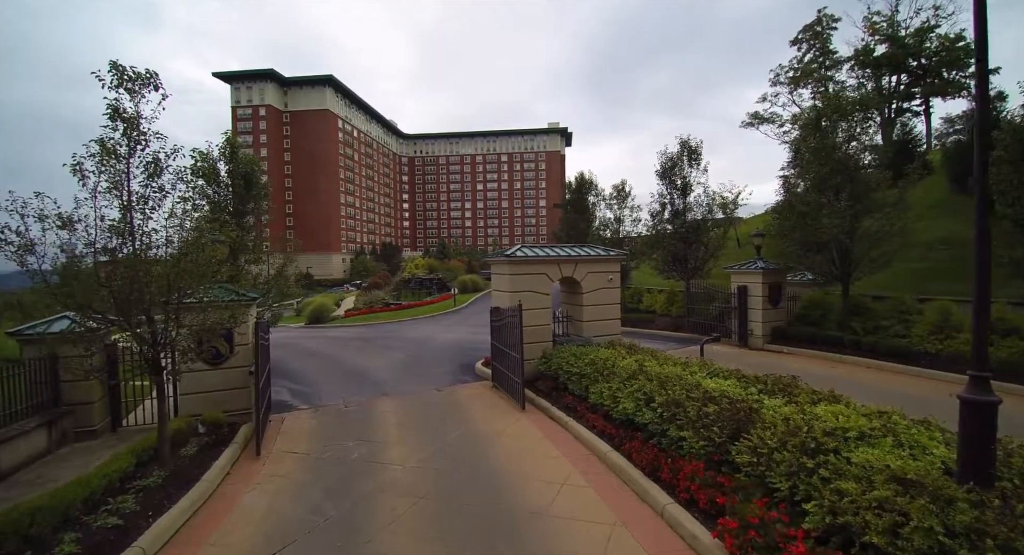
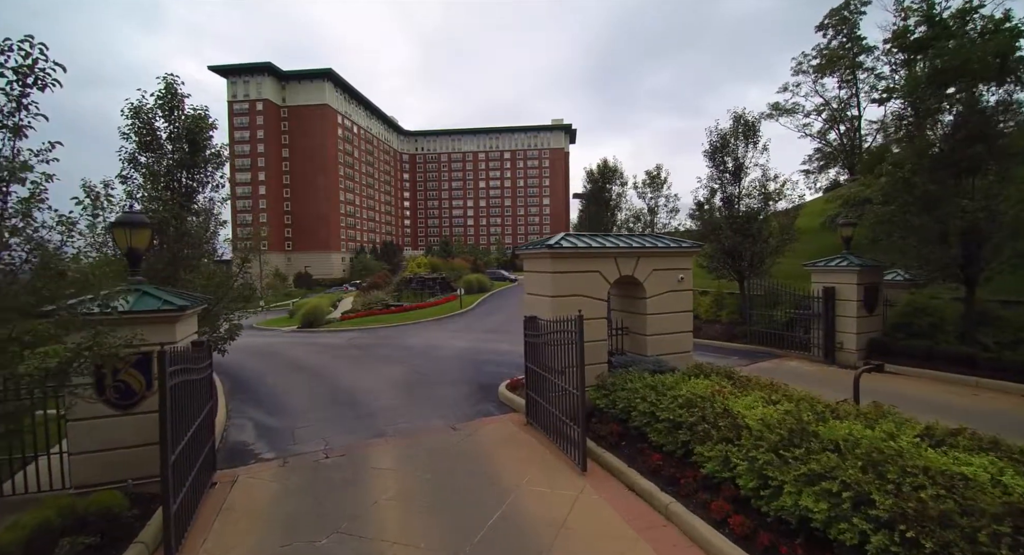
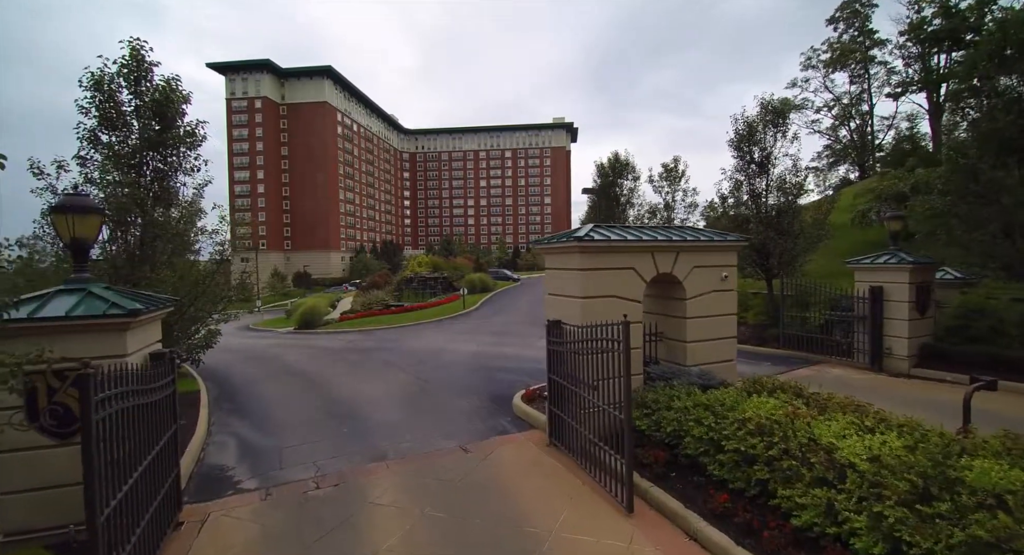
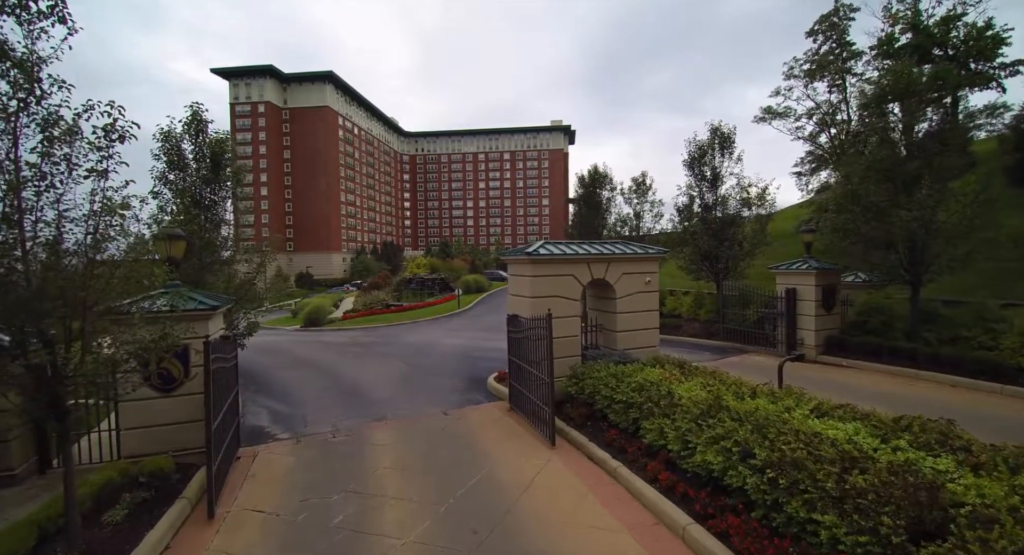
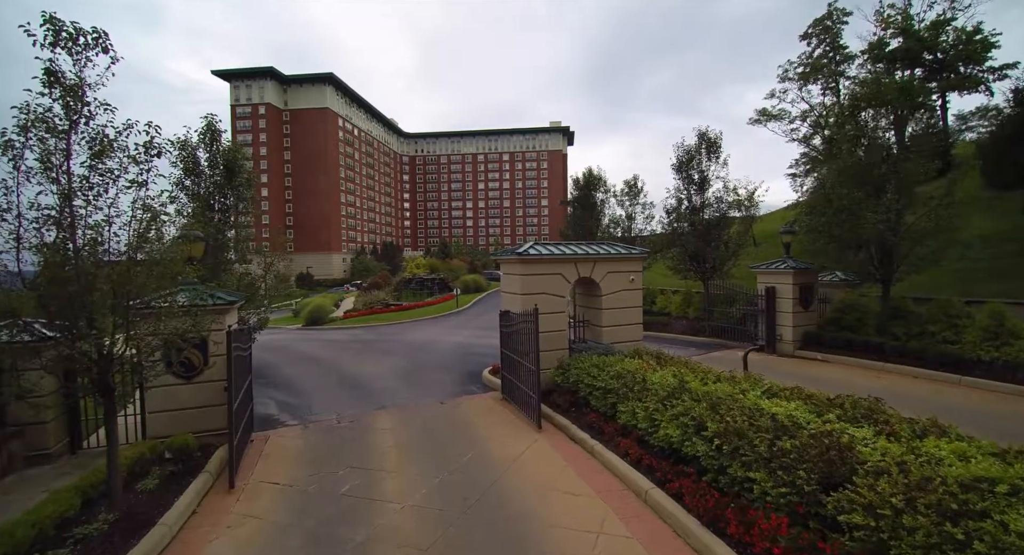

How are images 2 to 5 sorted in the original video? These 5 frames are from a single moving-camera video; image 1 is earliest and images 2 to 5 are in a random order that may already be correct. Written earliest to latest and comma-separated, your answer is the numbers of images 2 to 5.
5, 4, 2, 3
